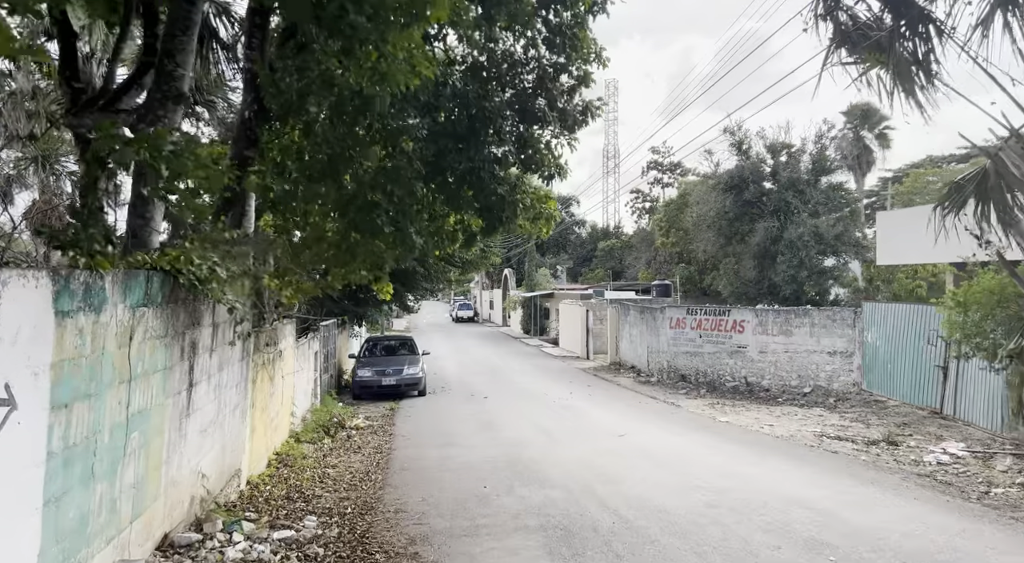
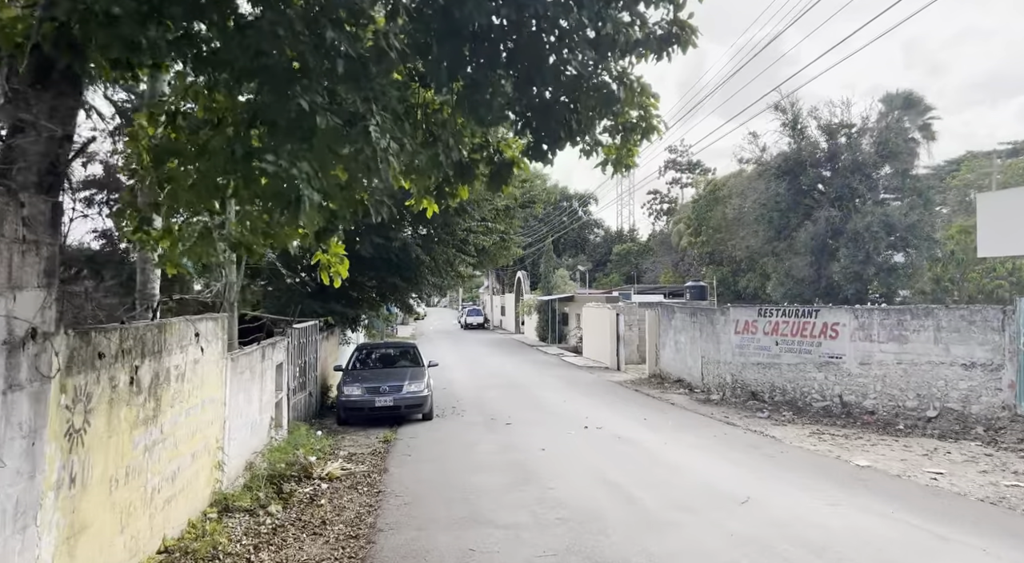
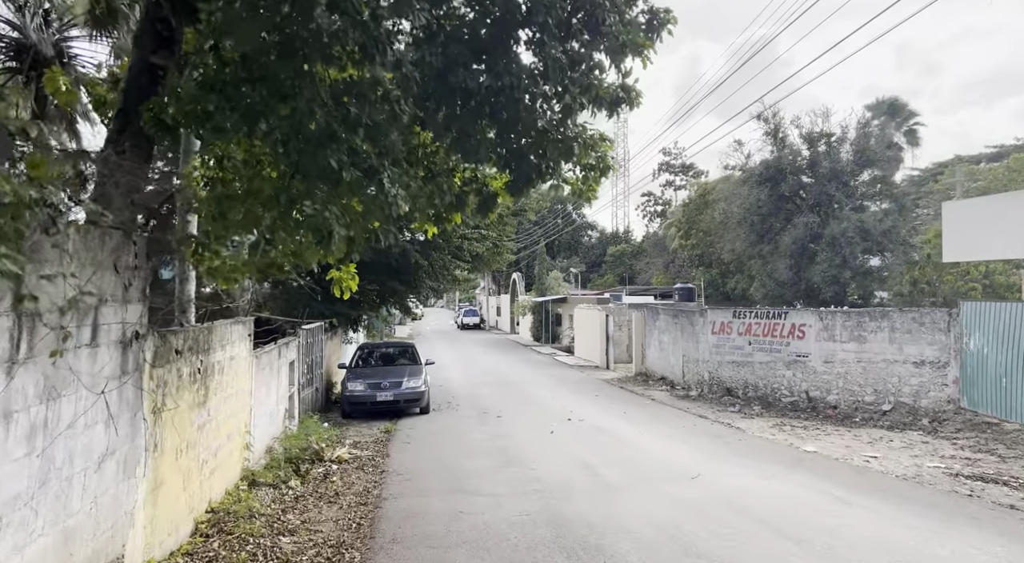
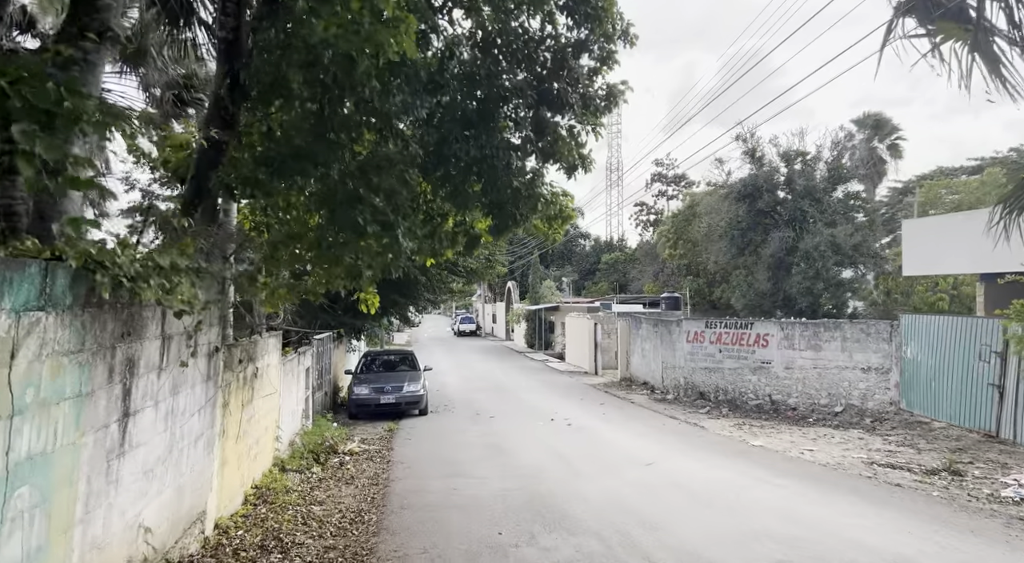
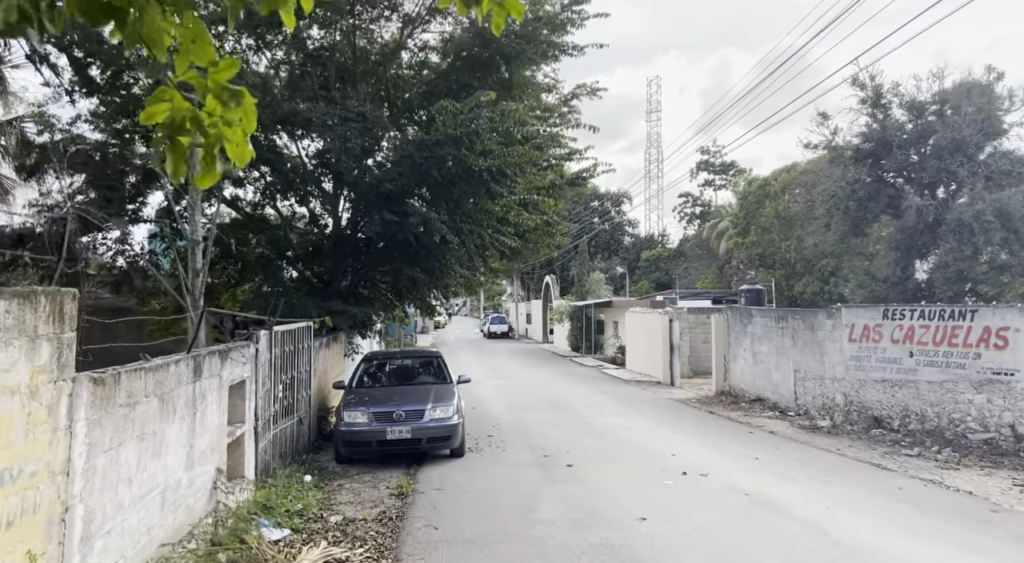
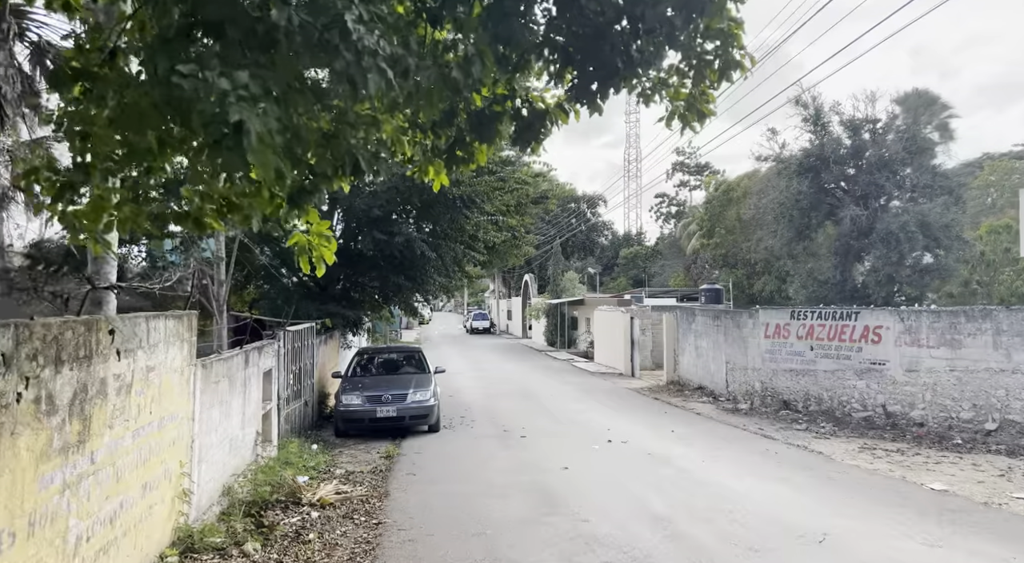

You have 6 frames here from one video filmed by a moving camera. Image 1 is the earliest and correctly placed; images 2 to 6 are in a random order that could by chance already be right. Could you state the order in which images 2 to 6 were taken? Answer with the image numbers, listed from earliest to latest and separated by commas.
4, 3, 2, 6, 5
